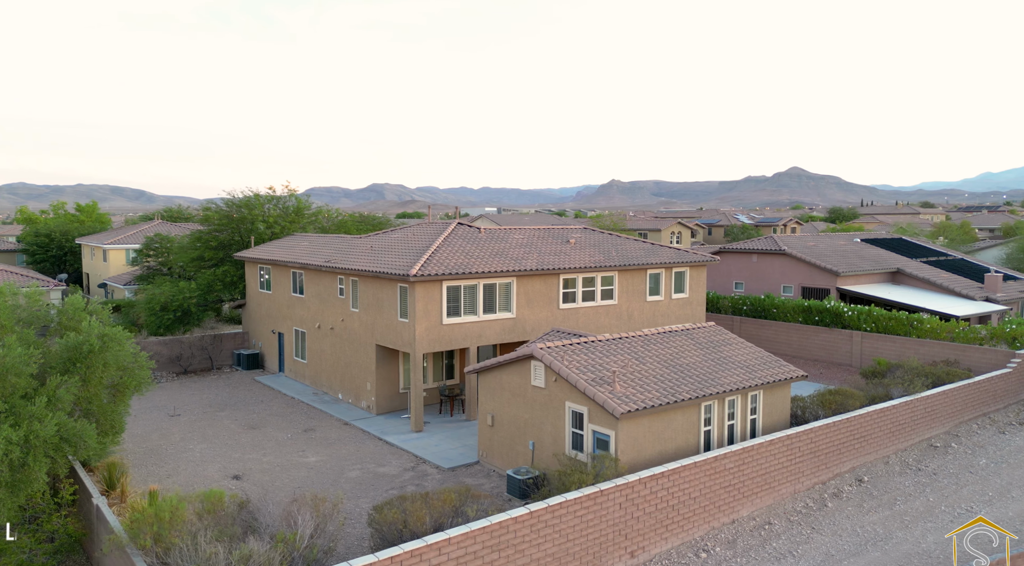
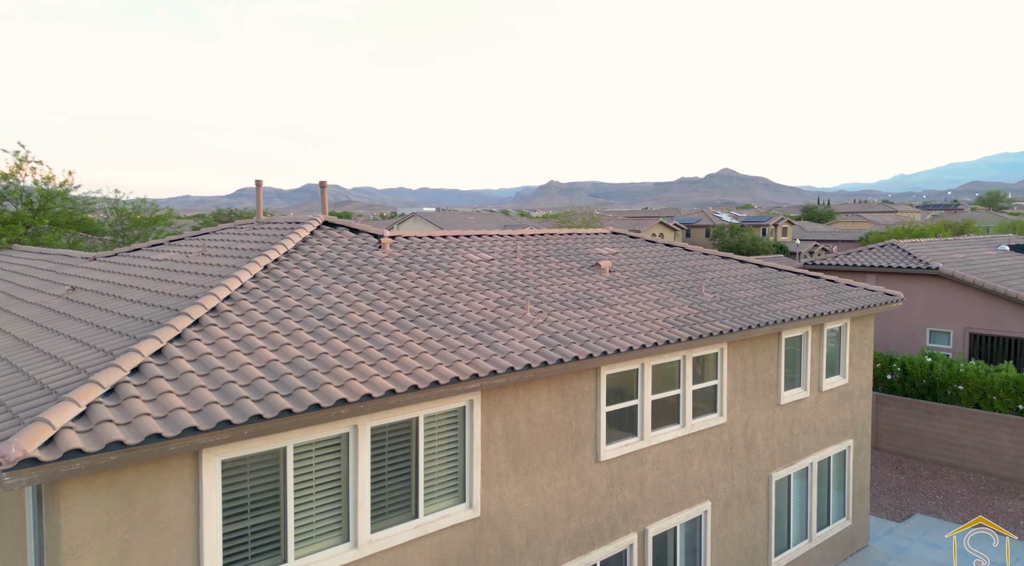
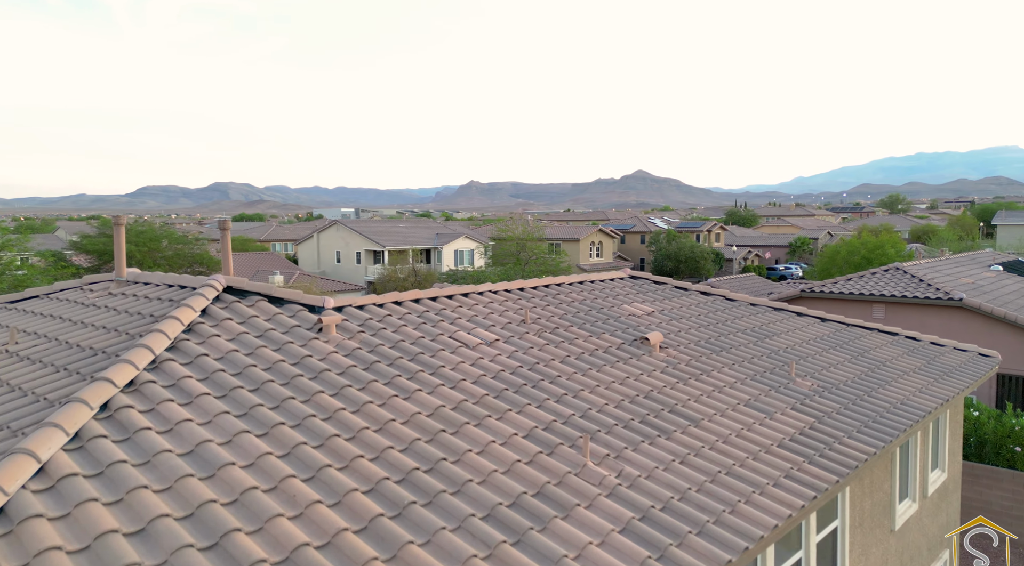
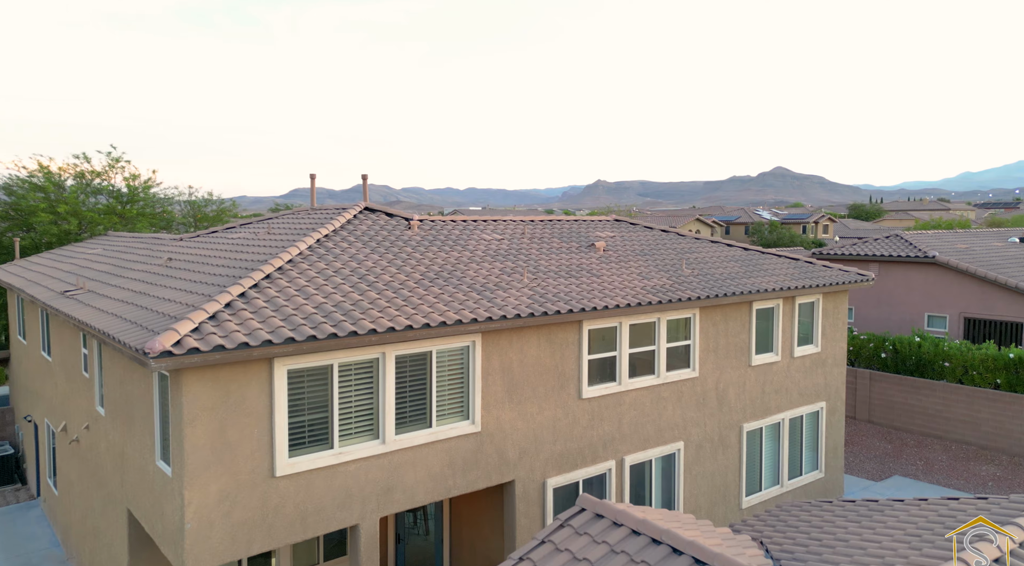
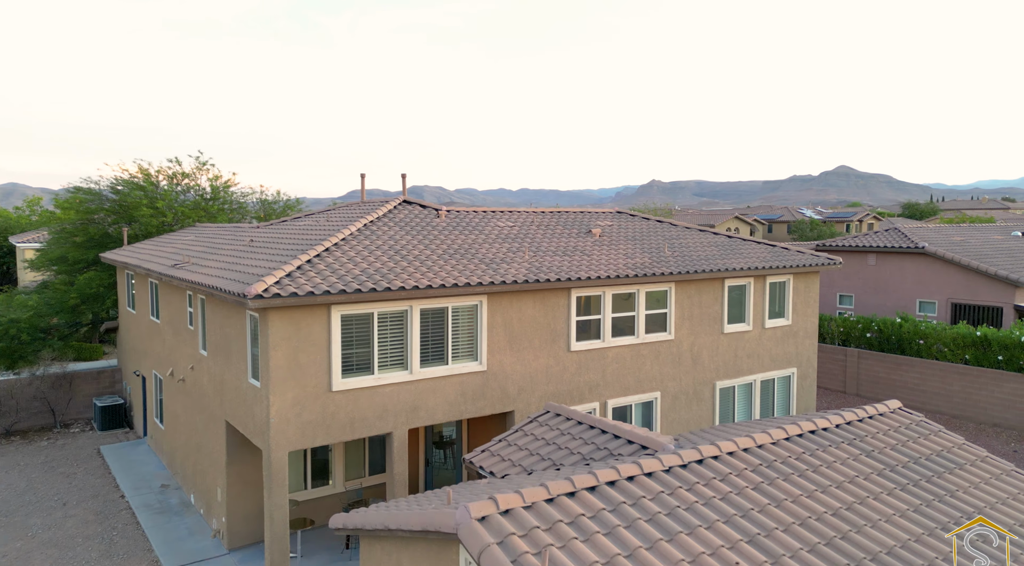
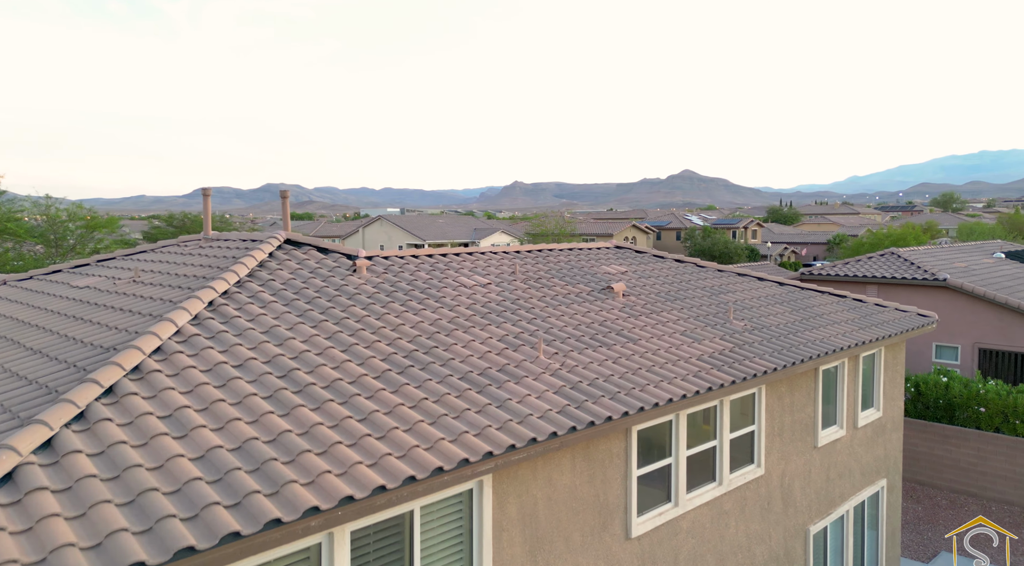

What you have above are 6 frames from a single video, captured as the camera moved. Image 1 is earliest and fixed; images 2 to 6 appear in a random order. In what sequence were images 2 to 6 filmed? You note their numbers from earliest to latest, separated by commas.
5, 4, 2, 6, 3
